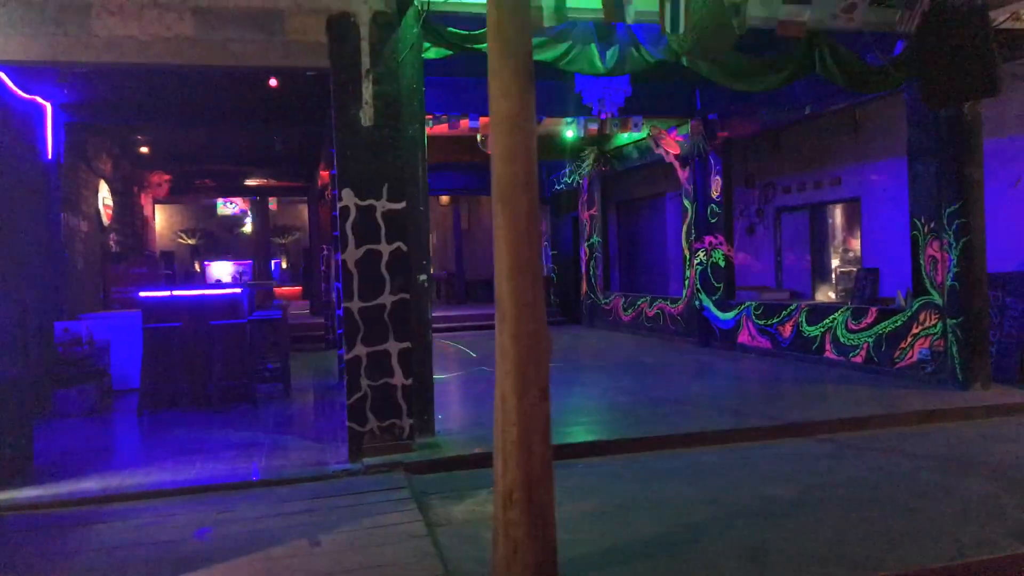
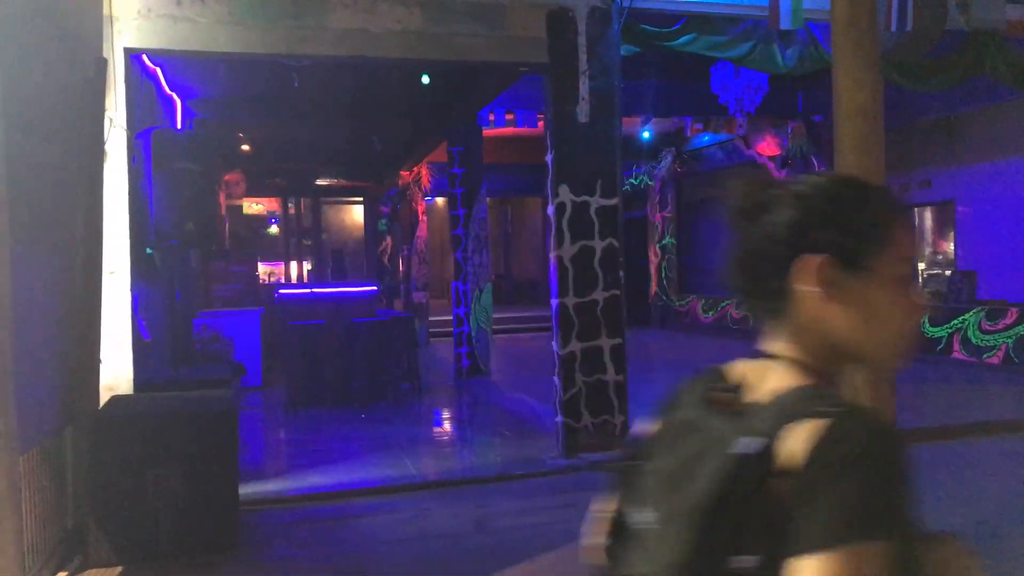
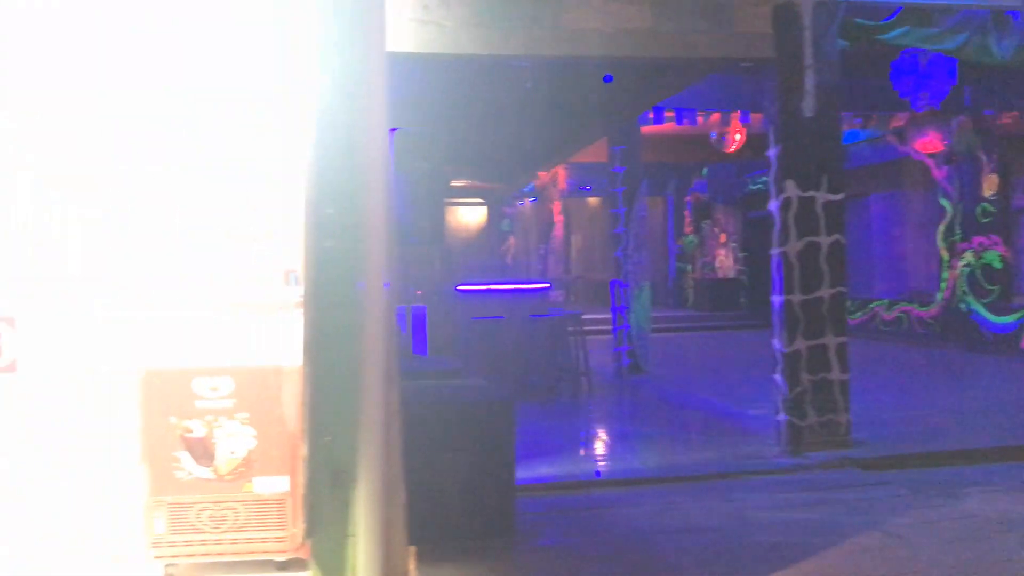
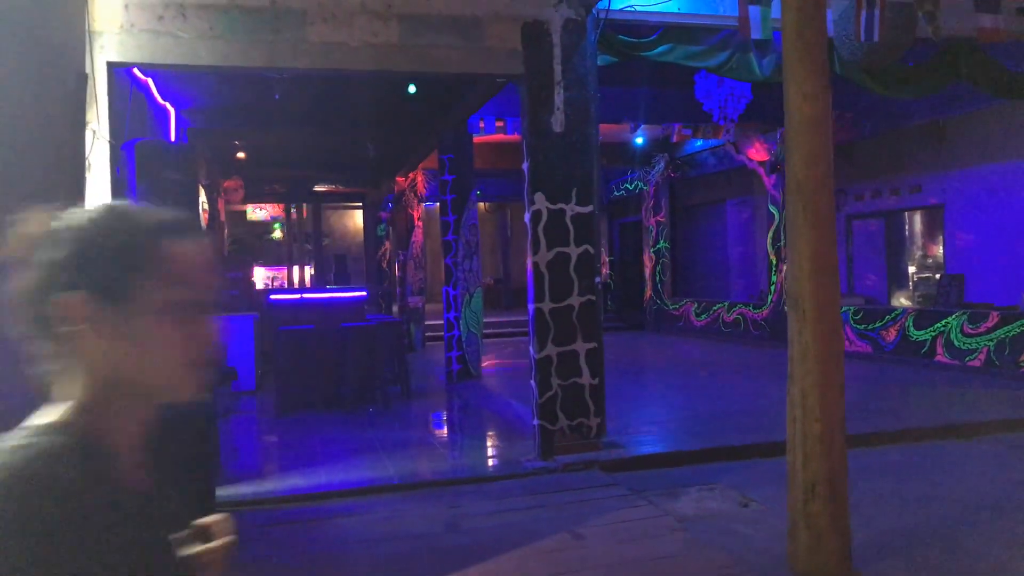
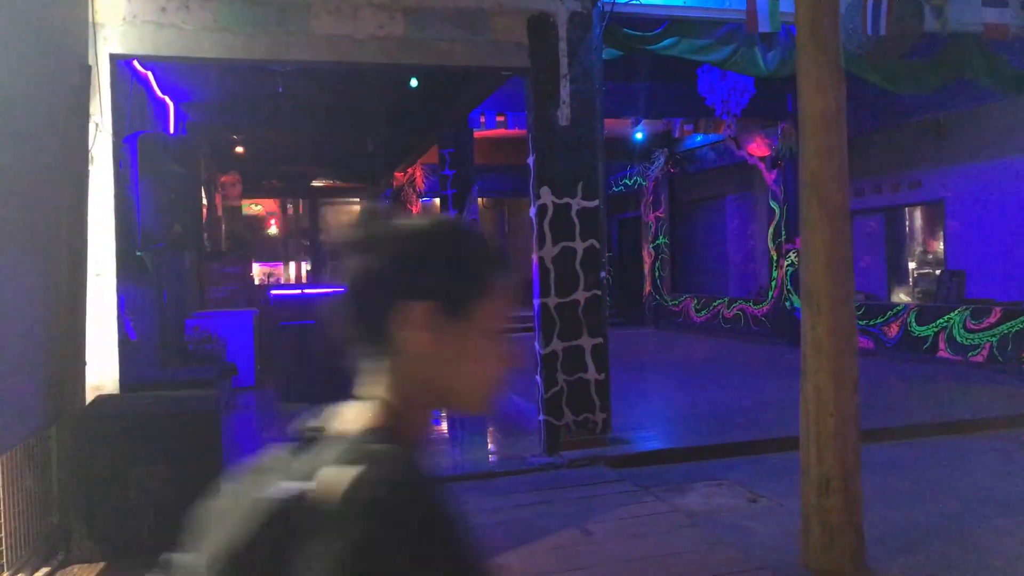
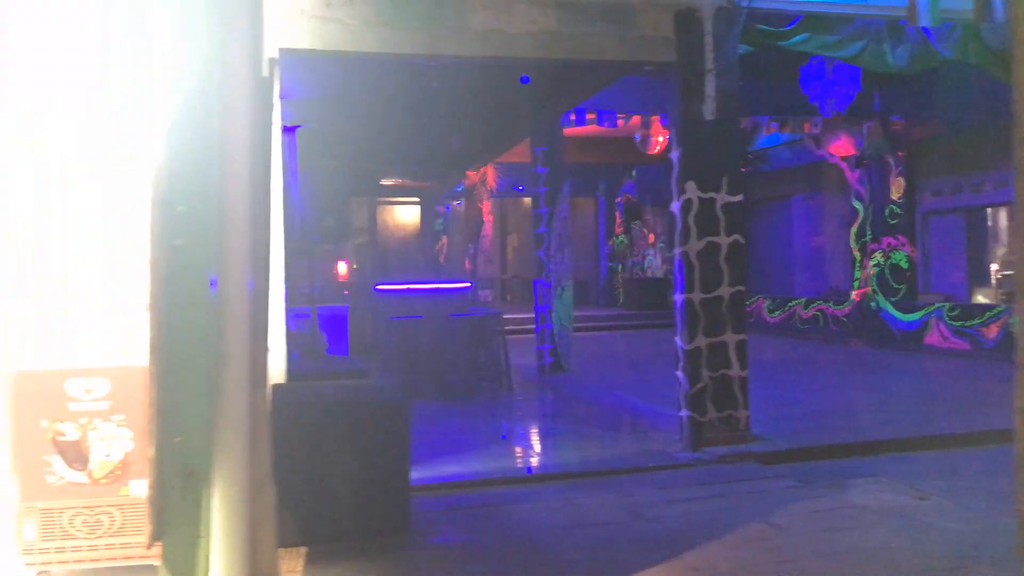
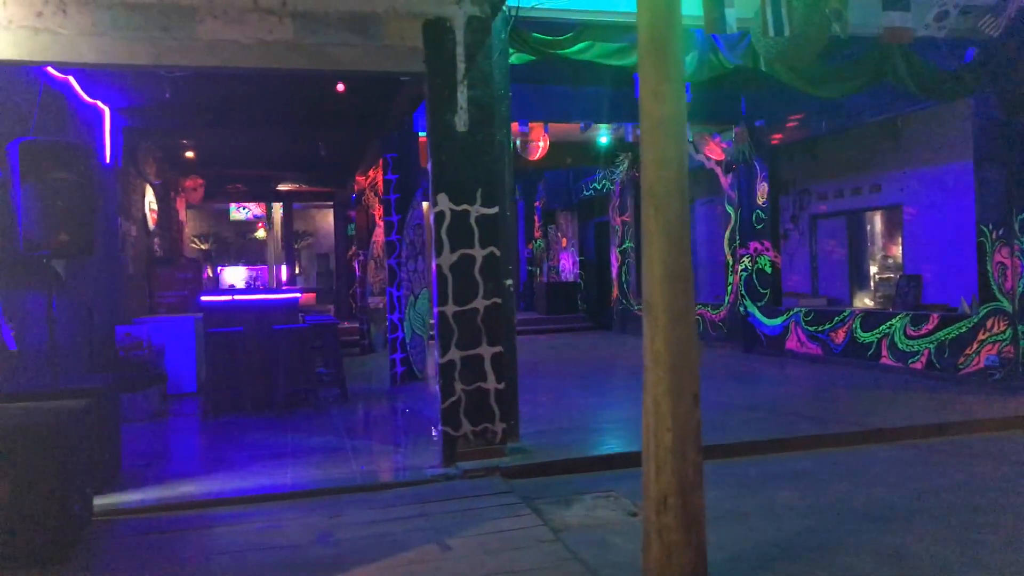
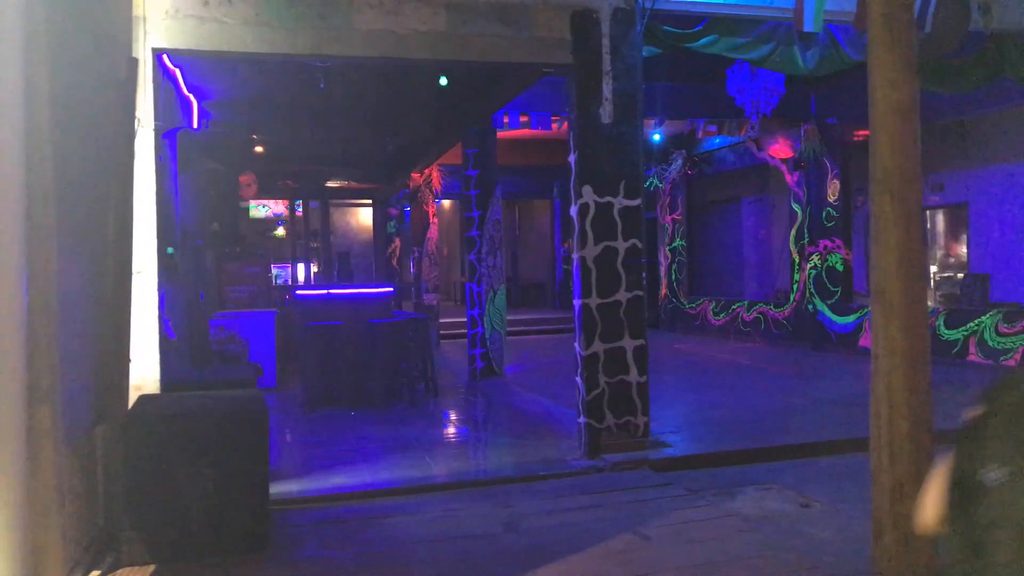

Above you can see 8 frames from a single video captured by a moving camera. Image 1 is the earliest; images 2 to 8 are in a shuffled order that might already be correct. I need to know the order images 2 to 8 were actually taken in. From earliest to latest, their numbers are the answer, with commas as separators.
7, 4, 5, 2, 8, 6, 3
